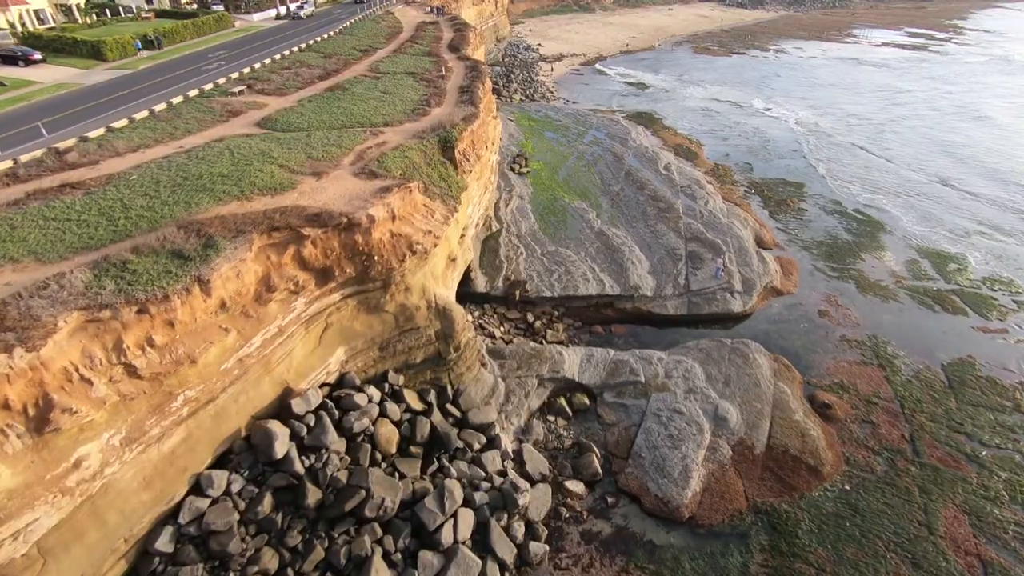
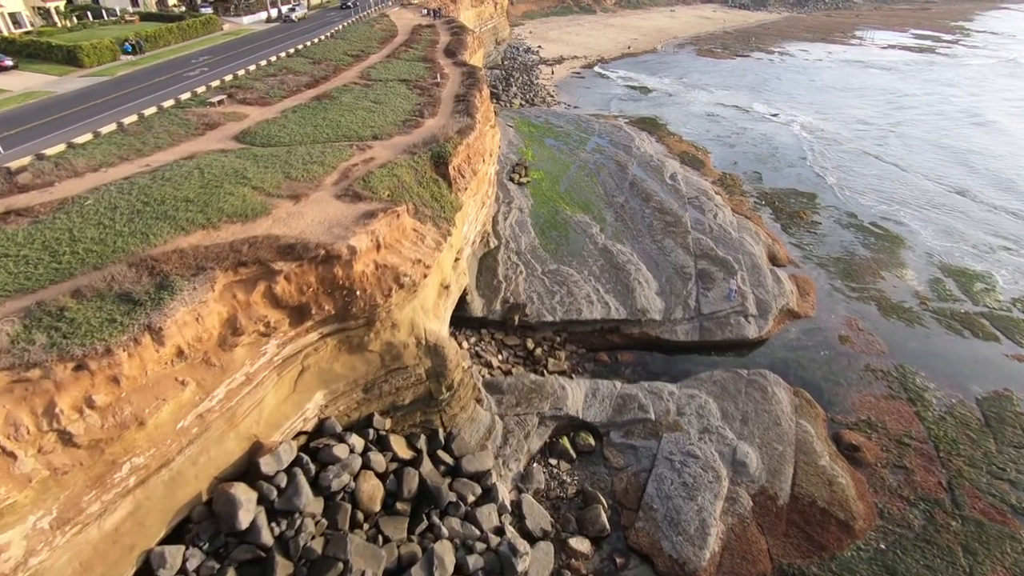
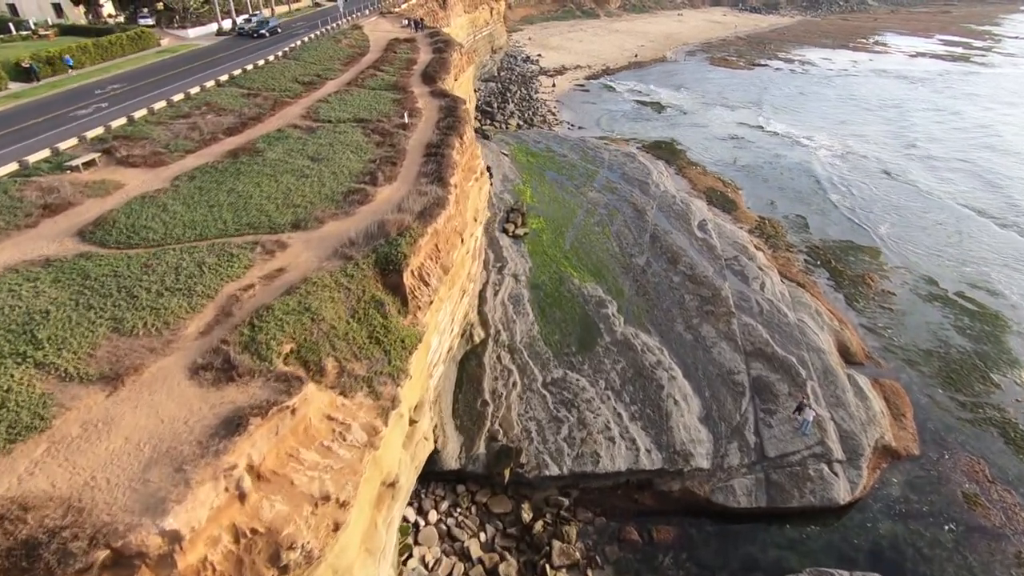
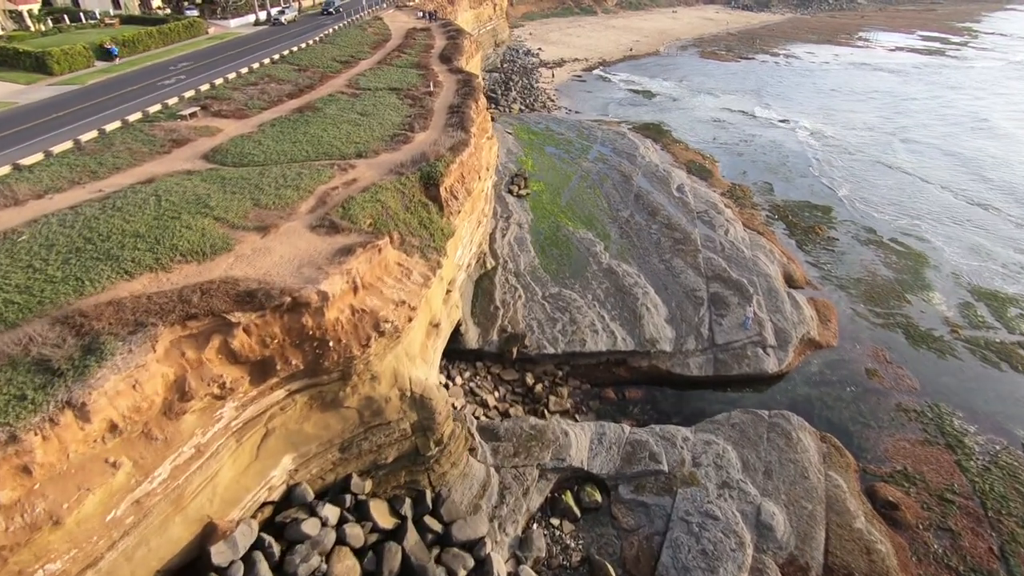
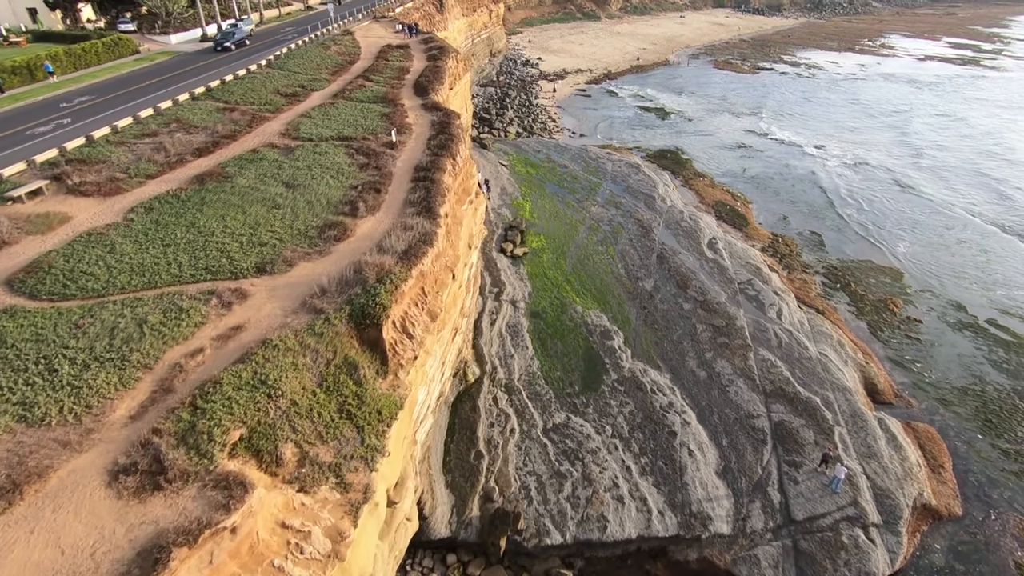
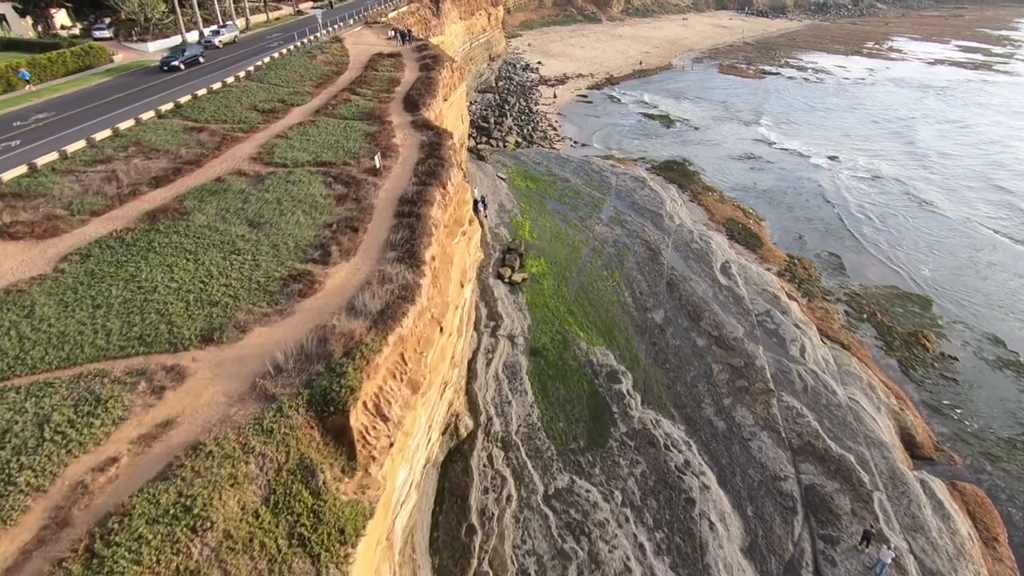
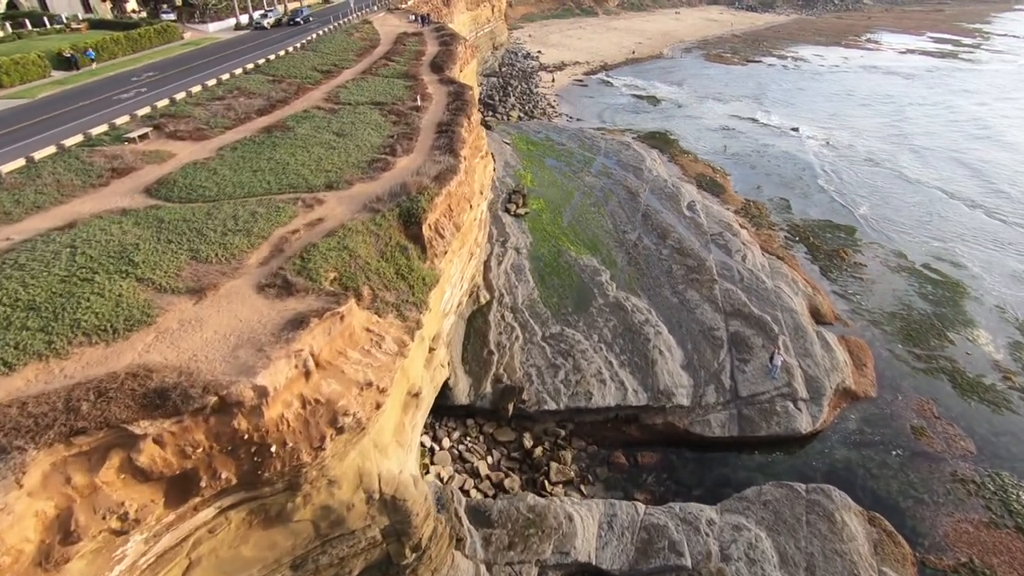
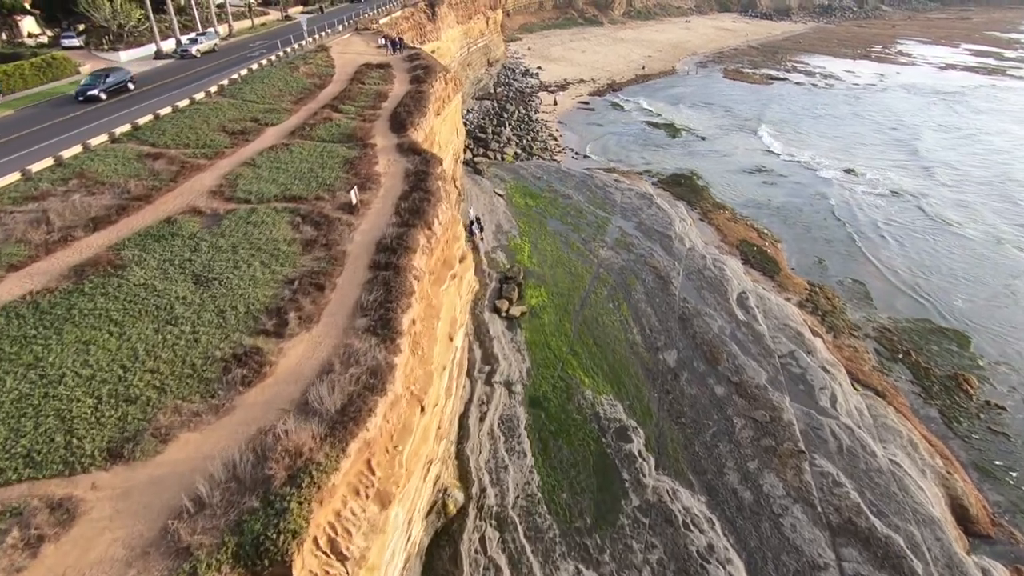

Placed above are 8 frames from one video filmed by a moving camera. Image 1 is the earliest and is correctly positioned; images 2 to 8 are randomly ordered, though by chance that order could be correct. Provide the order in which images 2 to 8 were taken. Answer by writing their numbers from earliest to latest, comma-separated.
2, 4, 7, 3, 5, 6, 8
